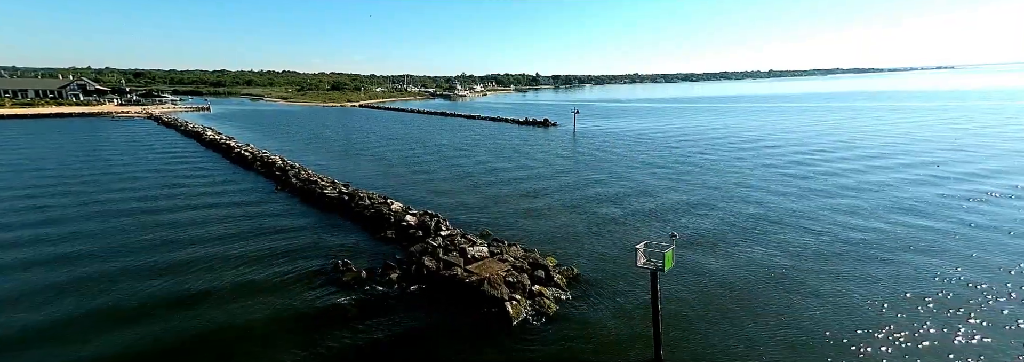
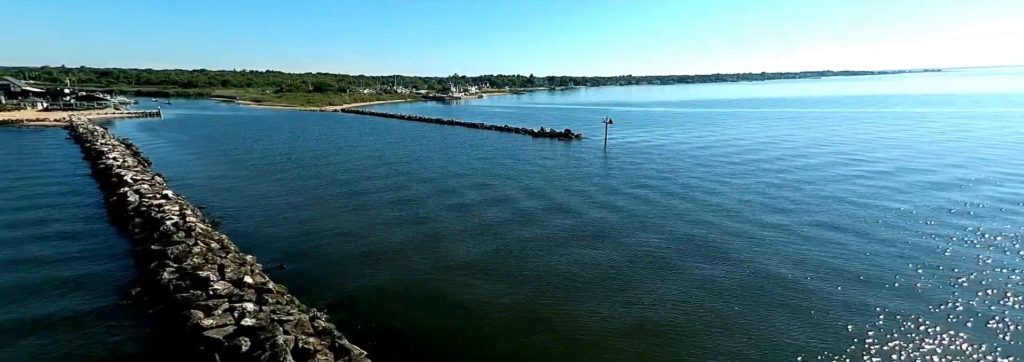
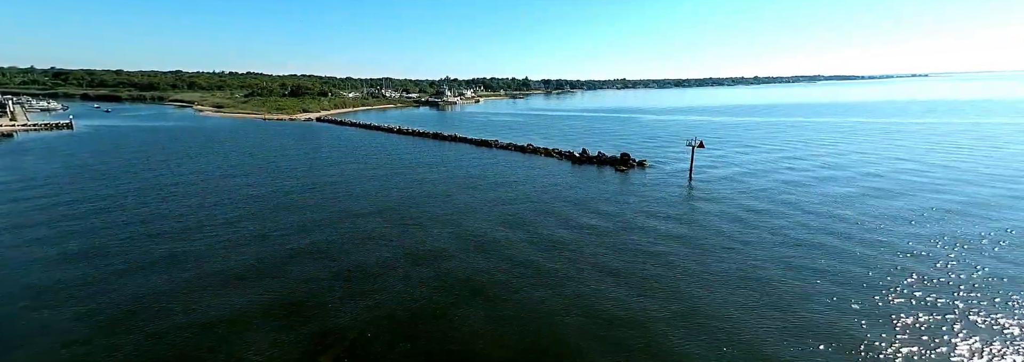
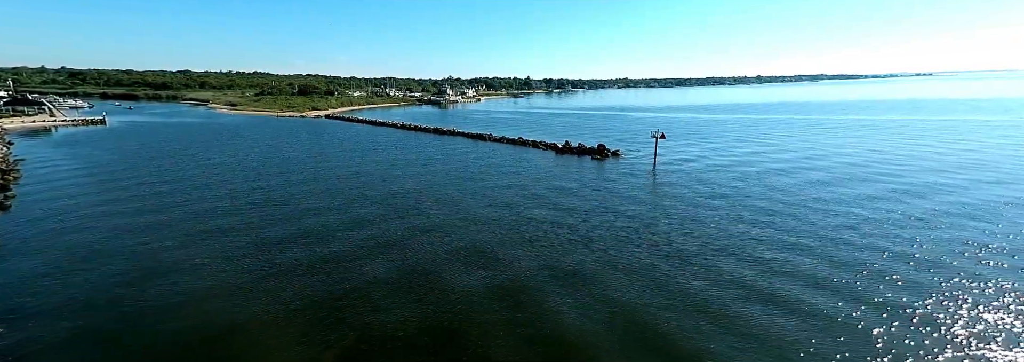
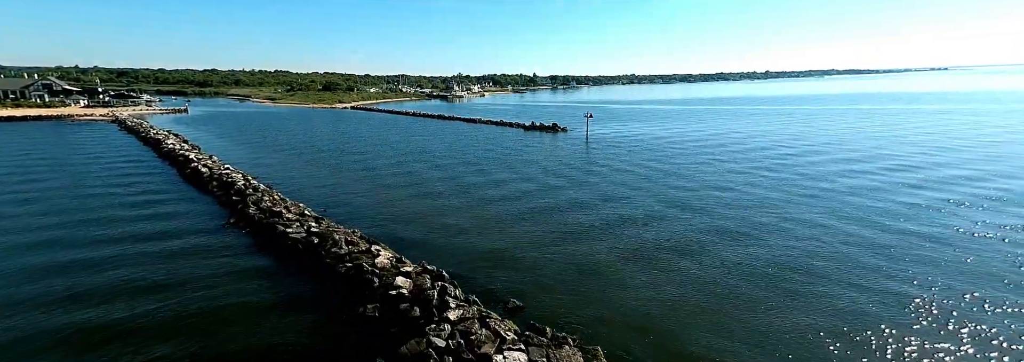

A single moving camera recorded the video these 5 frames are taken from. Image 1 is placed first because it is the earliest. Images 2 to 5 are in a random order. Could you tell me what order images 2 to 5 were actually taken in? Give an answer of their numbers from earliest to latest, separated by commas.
5, 2, 4, 3
